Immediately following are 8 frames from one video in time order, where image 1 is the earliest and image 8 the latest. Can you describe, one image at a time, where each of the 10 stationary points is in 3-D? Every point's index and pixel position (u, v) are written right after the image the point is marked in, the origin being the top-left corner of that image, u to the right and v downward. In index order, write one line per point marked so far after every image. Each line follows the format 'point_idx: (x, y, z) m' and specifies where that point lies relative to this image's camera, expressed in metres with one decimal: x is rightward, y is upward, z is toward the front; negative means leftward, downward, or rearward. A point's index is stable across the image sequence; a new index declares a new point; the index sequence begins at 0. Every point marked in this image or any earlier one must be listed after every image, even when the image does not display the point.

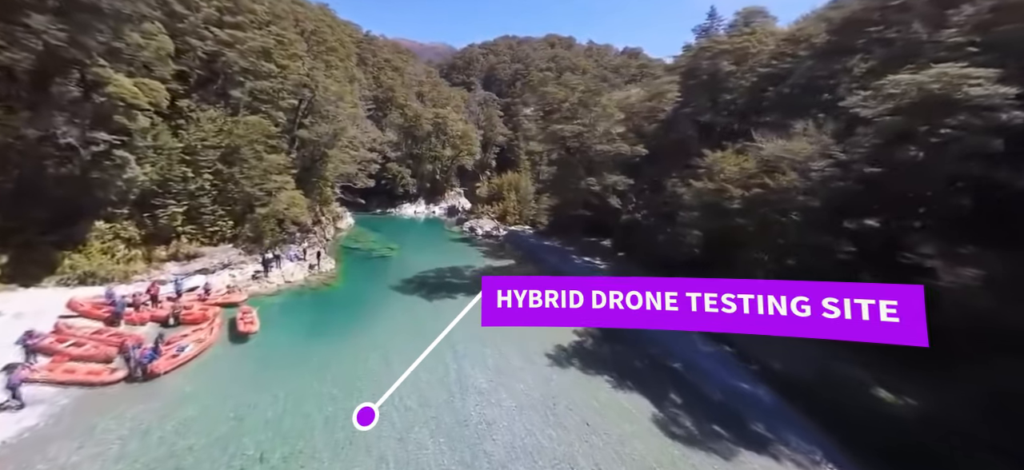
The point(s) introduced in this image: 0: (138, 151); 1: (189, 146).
0: (-17.4, +3.9, +18.1) m
1: (-16.3, +4.6, +19.8) m
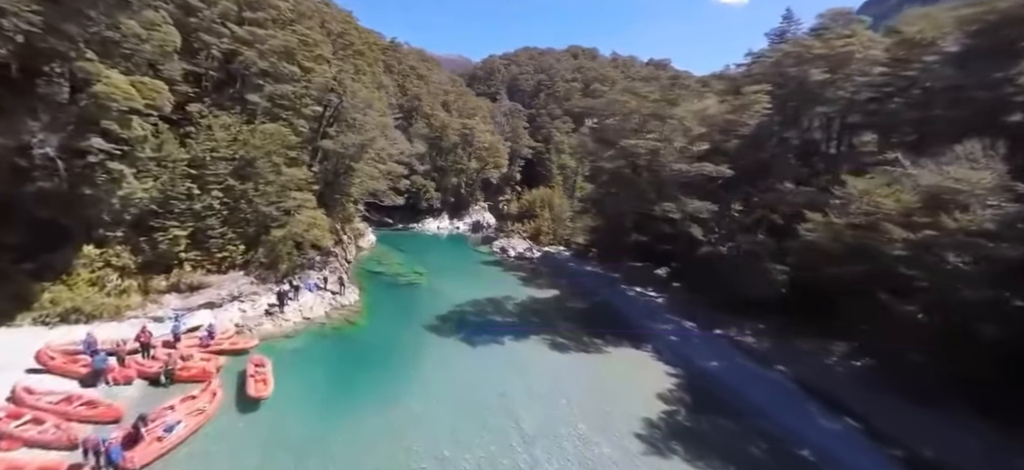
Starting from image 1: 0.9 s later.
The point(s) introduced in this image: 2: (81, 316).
0: (-14.7, +2.8, +15.2) m
1: (-13.5, +3.4, +16.8) m
2: (-15.9, -3.0, +14.4) m
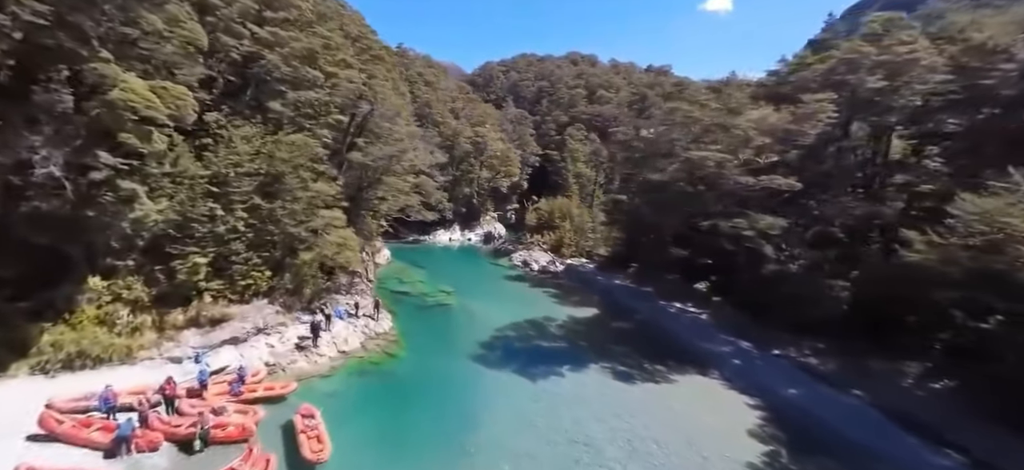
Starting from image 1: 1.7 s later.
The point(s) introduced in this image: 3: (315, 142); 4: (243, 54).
0: (-12.1, +1.8, +13.1) m
1: (-11.0, +2.4, +14.8) m
2: (-13.3, -4.0, +12.2) m
3: (-9.5, +4.5, +18.9) m
4: (-12.0, +8.1, +17.5) m
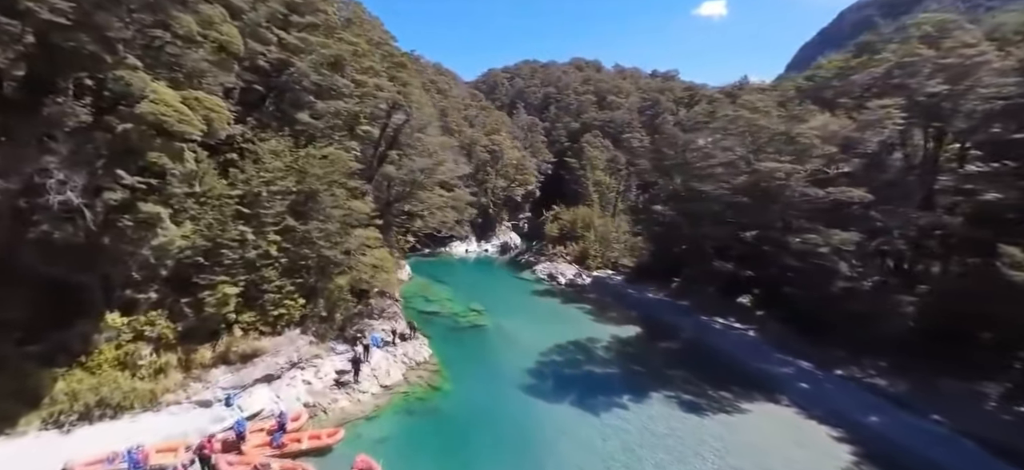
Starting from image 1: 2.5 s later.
0: (-9.9, +0.9, +11.6) m
1: (-8.9, +1.5, +13.3) m
2: (-11.0, -4.8, +10.6) m
3: (-7.4, +3.6, +17.5) m
4: (-10.0, +7.2, +16.1) m
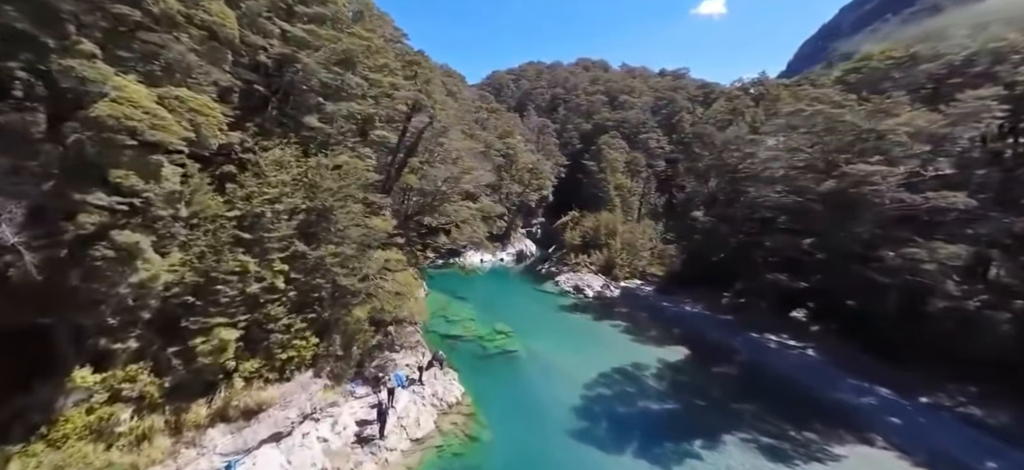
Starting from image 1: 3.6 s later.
0: (-8.4, +0.1, +9.3) m
1: (-7.3, +0.6, +11.0) m
2: (-9.3, -5.7, +8.3) m
3: (-5.9, +2.8, +15.2) m
4: (-8.5, +6.3, +13.9) m
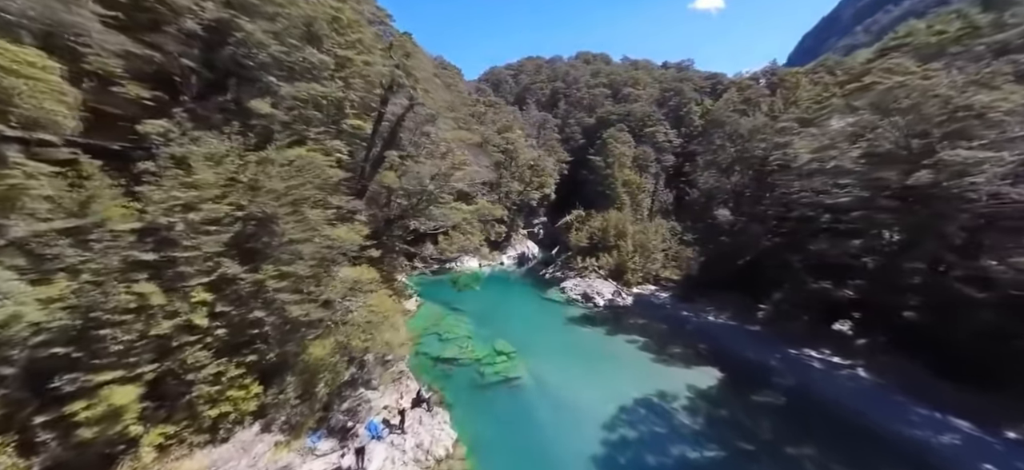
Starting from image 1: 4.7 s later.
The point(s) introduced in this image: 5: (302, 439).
0: (-8.3, -0.3, +6.4) m
1: (-7.3, +0.2, +8.1) m
2: (-9.2, -6.1, +5.4) m
3: (-5.8, +2.4, +12.2) m
4: (-8.5, +5.9, +10.9) m
5: (-5.6, -5.5, +10.4) m
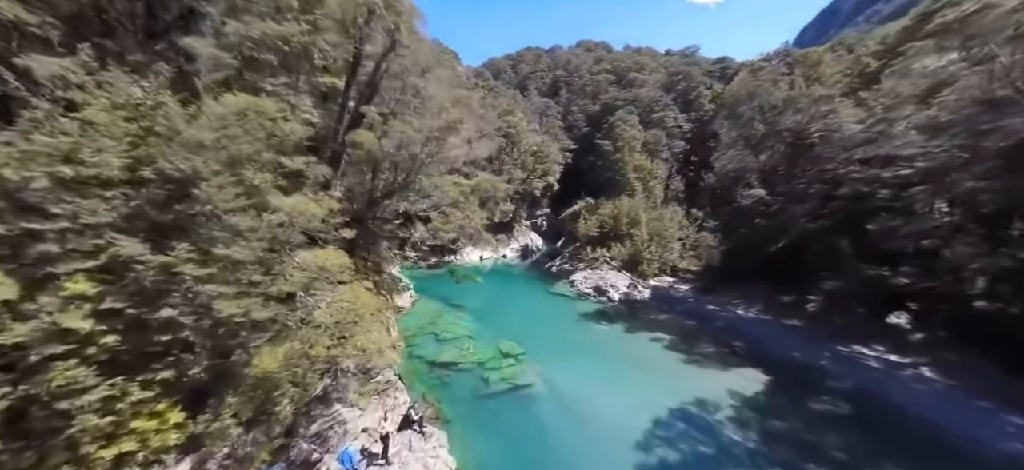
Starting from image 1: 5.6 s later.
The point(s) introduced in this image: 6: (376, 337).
0: (-8.0, +0.2, +3.8) m
1: (-7.0, +0.8, +5.5) m
2: (-8.8, -5.7, +2.9) m
3: (-5.6, +3.0, +9.6) m
4: (-8.3, +6.4, +8.3) m
5: (-5.2, -4.9, +7.9) m
6: (-3.2, -2.4, +9.3) m
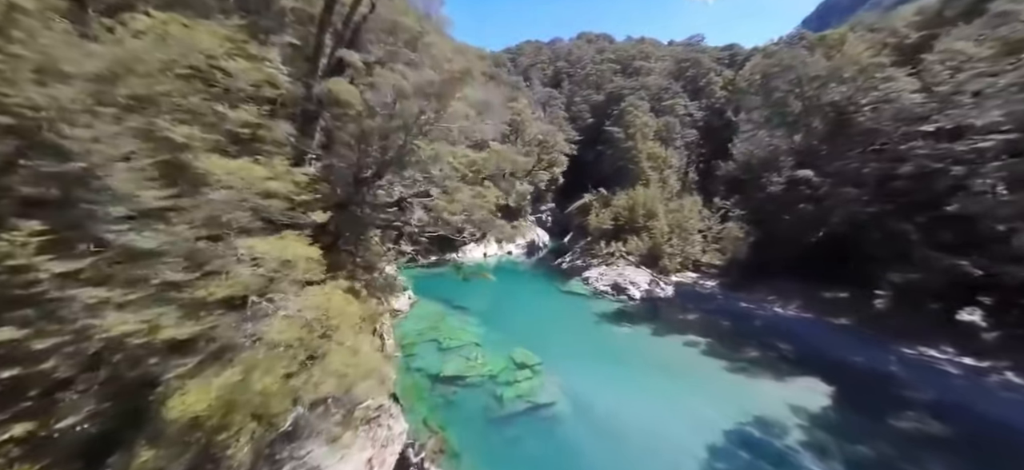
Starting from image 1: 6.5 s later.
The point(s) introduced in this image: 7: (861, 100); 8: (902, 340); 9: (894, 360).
0: (-7.5, +0.4, +1.5) m
1: (-6.5, +1.0, +3.1) m
2: (-8.2, -5.4, +0.5) m
3: (-5.1, +3.3, +7.2) m
4: (-7.9, +6.6, +5.9) m
5: (-4.6, -4.7, +5.5) m
6: (-2.7, -2.1, +7.0) m
7: (+16.2, +6.2, +18.2) m
8: (+15.7, -4.2, +15.9) m
9: (+14.1, -4.6, +14.8) m
